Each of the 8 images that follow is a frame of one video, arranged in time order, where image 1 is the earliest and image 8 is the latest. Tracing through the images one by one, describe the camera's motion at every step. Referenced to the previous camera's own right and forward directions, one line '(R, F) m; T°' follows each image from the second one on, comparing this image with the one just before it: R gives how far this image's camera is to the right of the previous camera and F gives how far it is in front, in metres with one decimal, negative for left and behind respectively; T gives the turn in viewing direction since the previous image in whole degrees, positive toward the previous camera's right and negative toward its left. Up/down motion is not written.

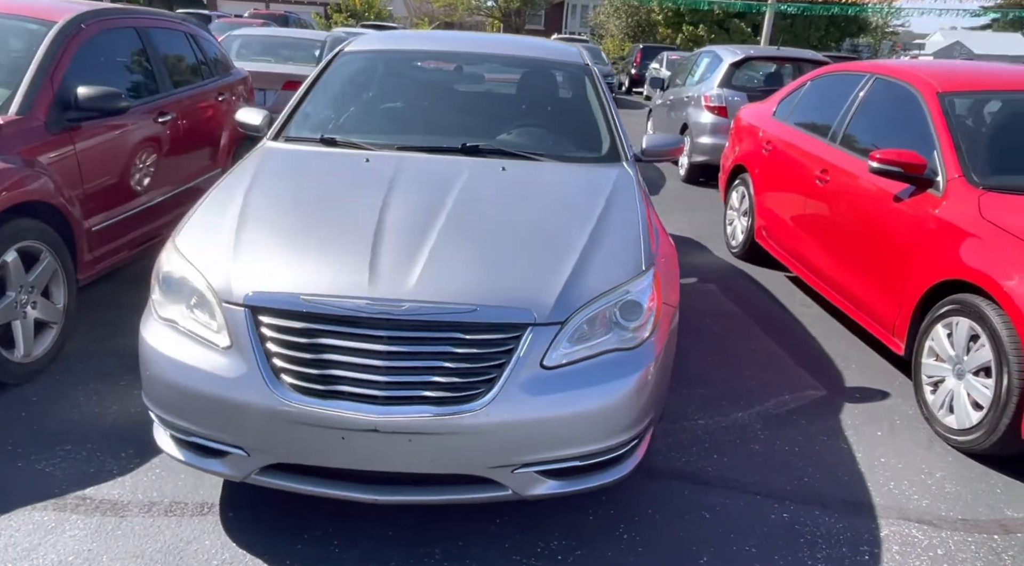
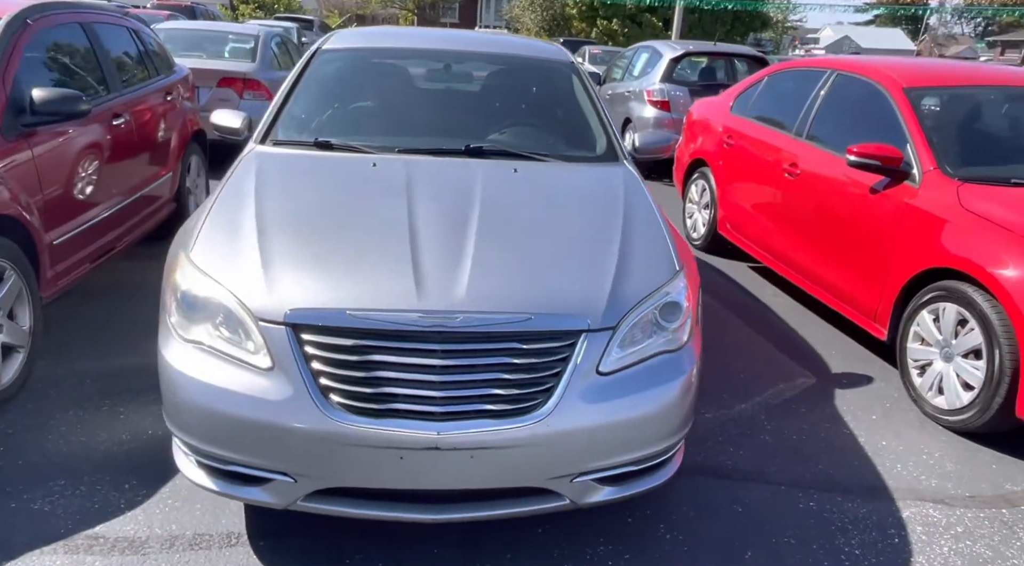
(-0.4, +0.1) m; +6°
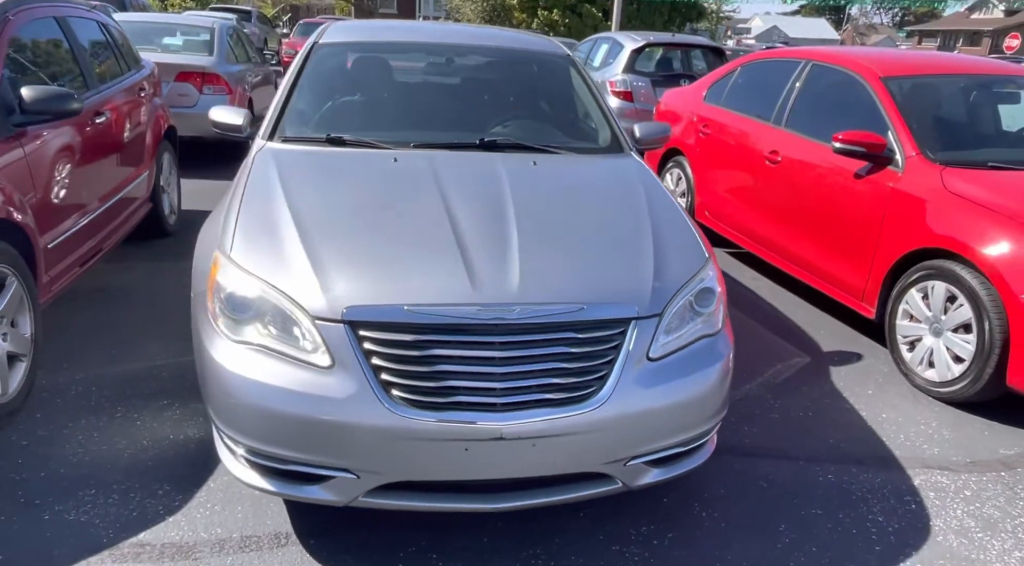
(-0.3, 0.0) m; +4°
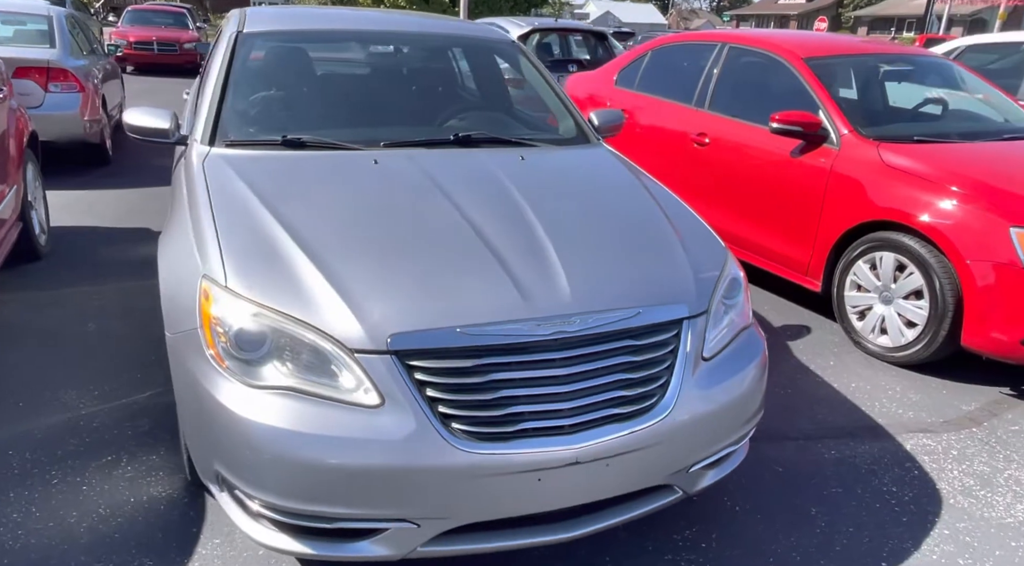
(-0.5, +0.3) m; +11°
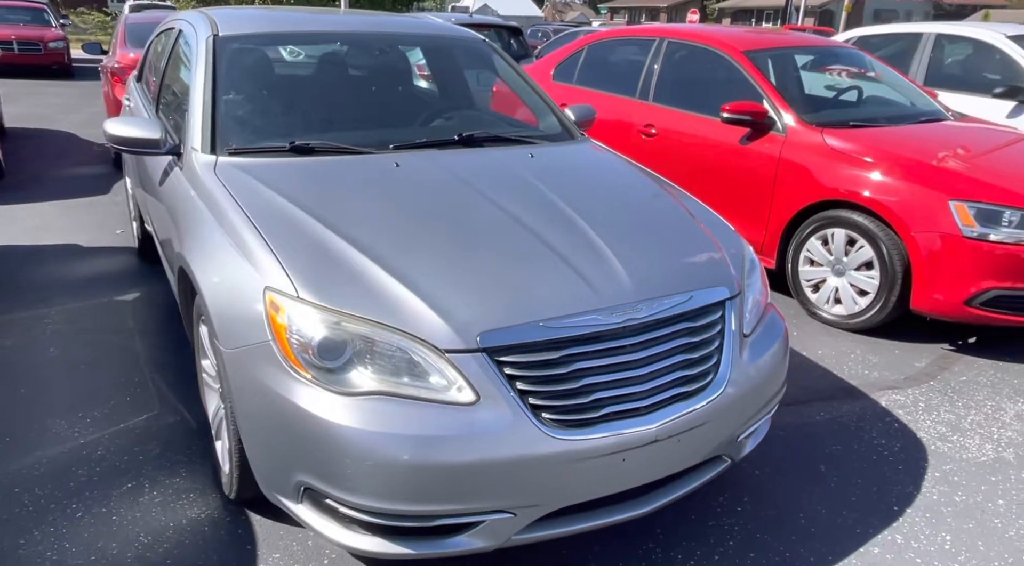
(-0.5, 0.0) m; +8°
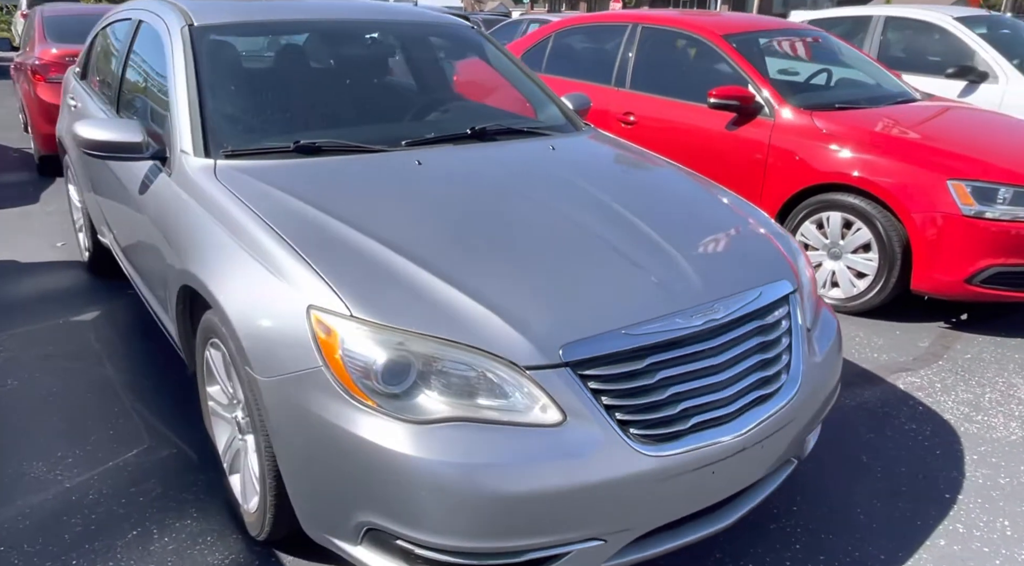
(-0.4, +0.2) m; +5°
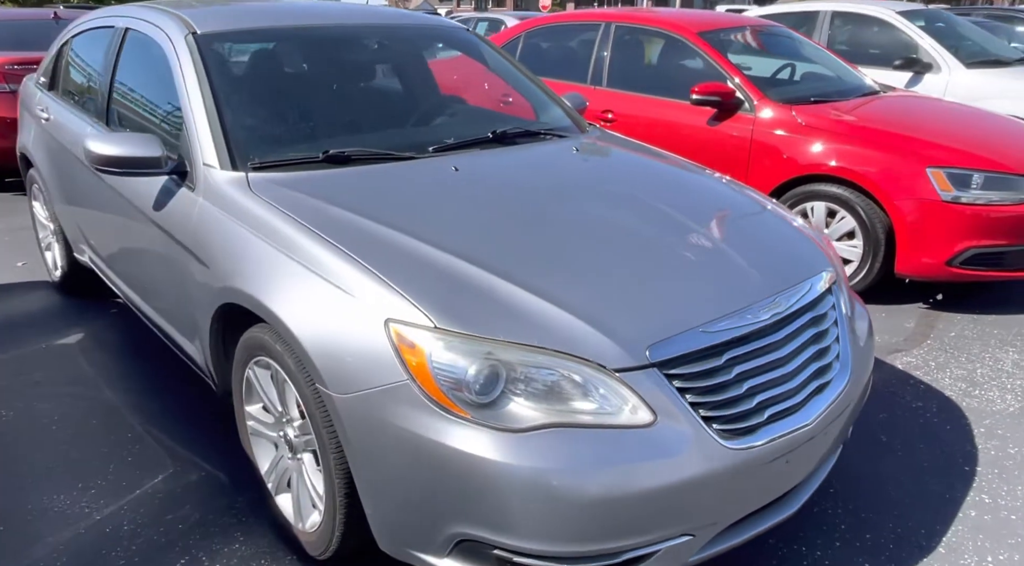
(-0.4, 0.0) m; +5°
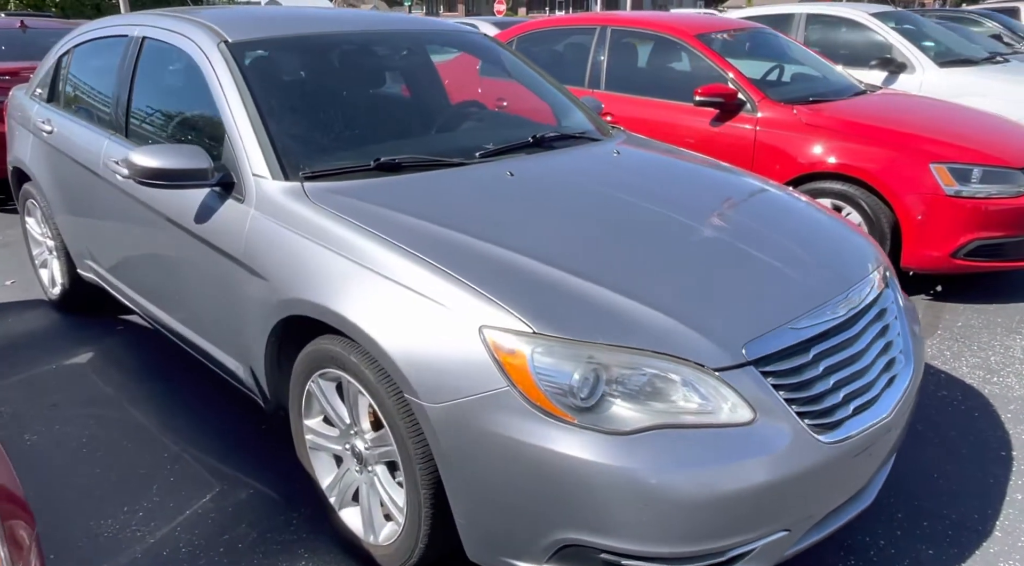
(-0.3, 0.0) m; +3°
